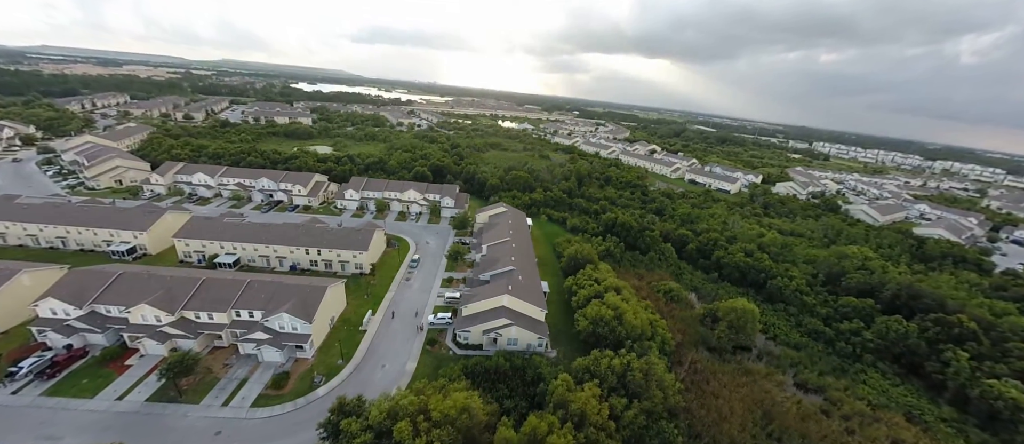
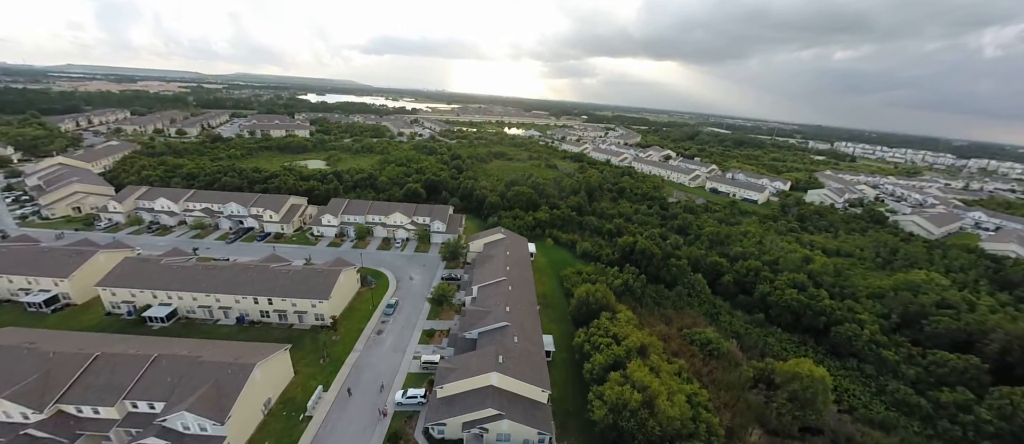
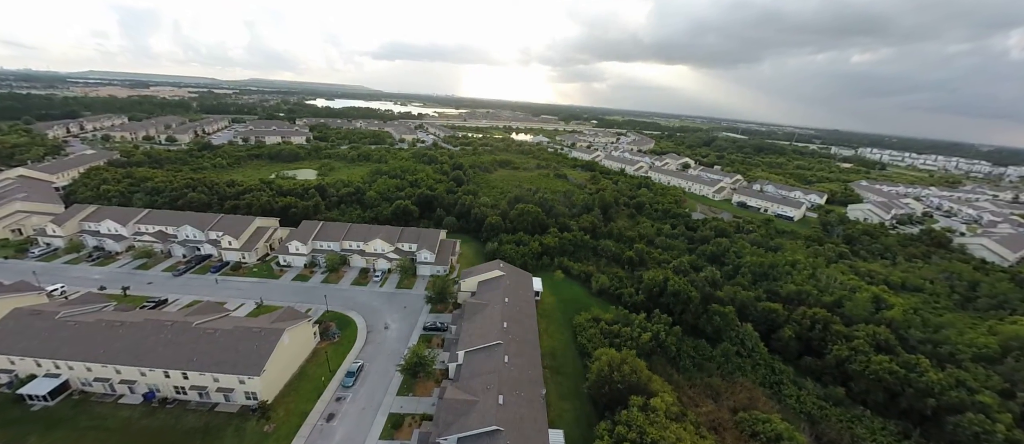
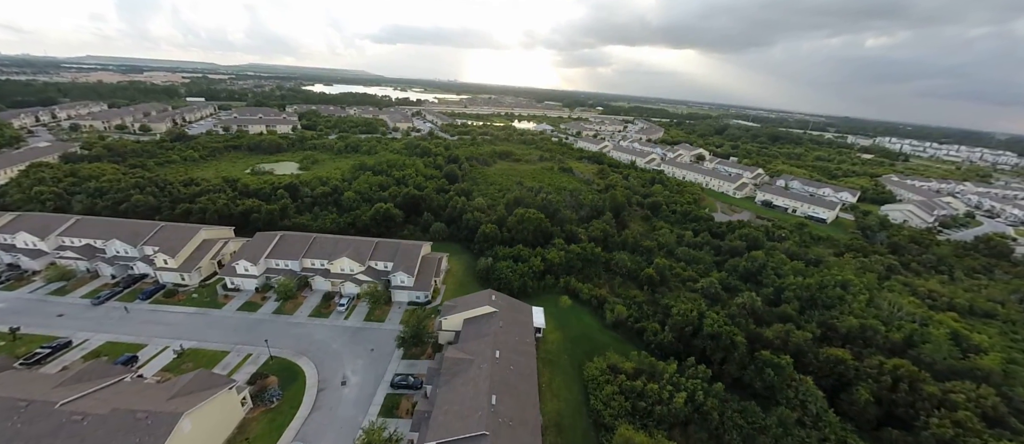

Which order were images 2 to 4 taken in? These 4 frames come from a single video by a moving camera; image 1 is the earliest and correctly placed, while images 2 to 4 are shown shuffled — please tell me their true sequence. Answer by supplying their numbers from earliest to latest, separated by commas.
2, 3, 4
